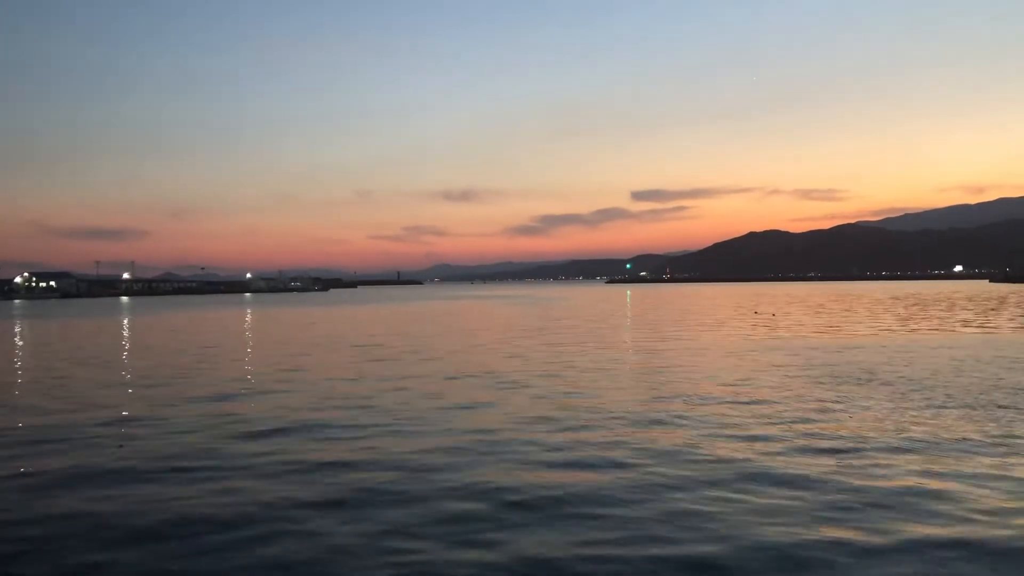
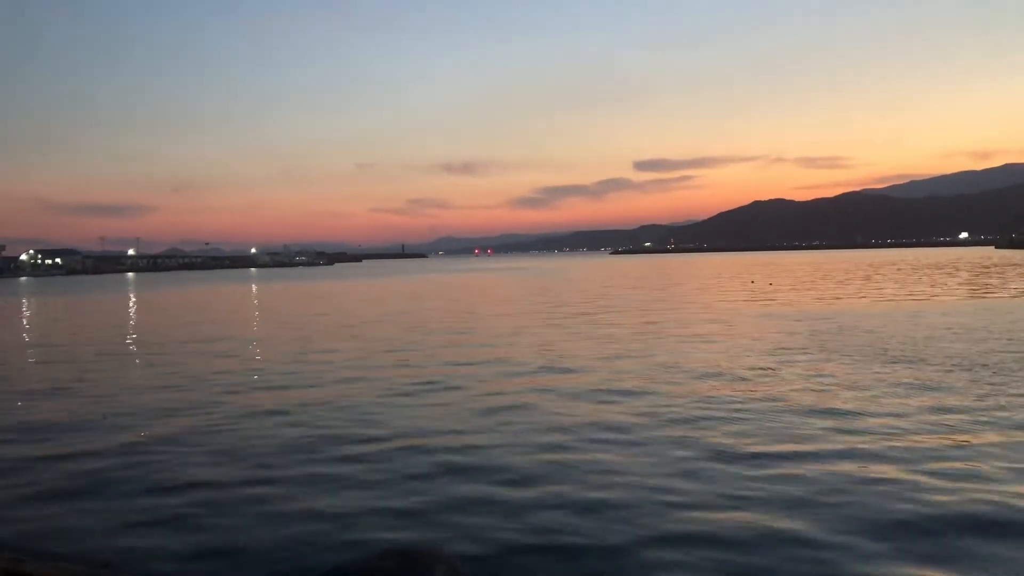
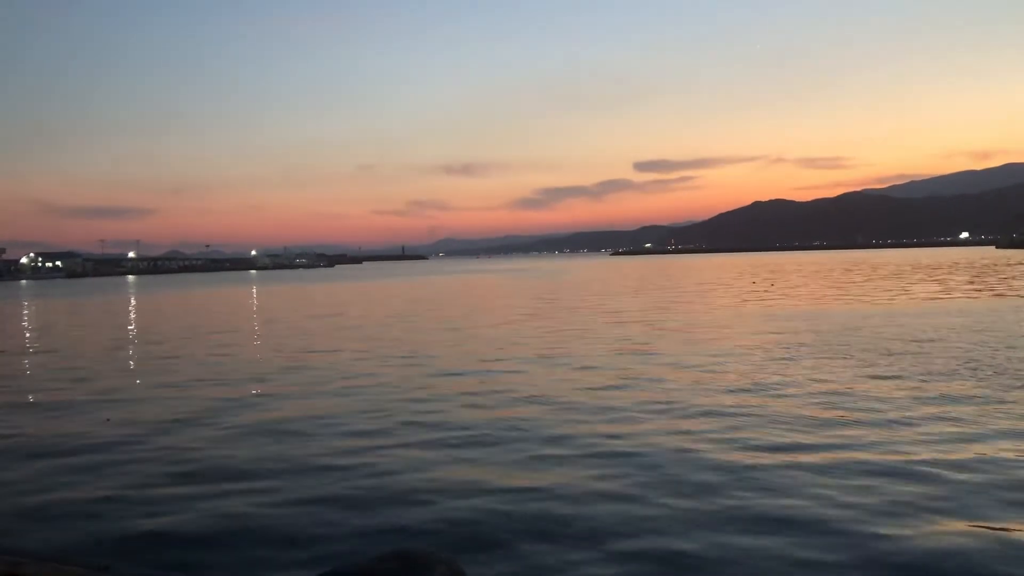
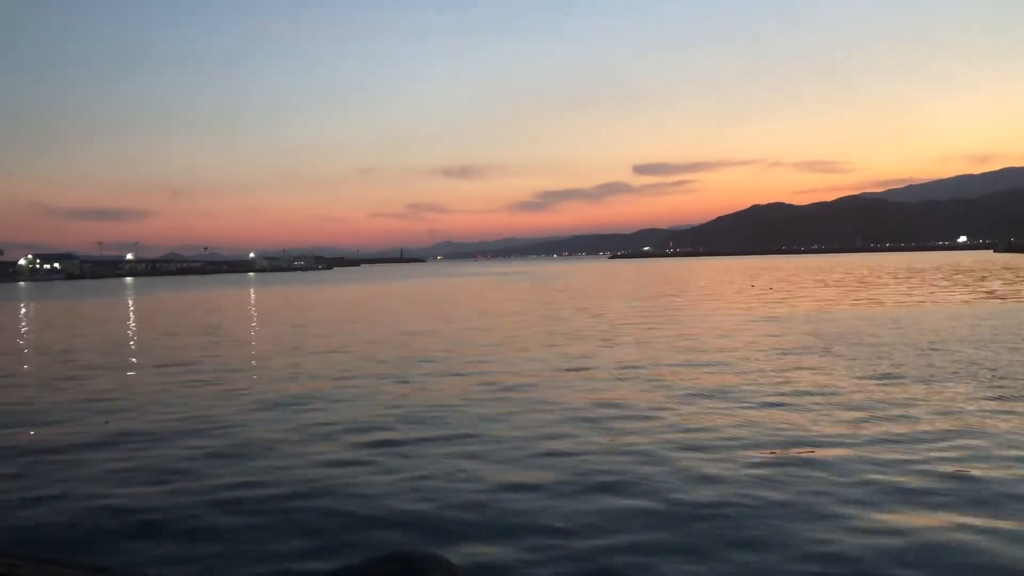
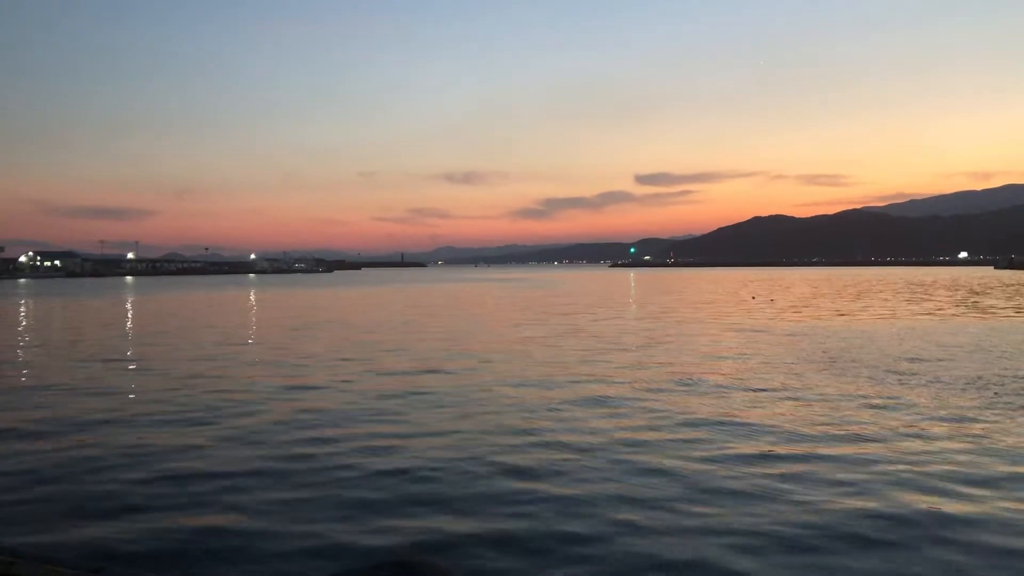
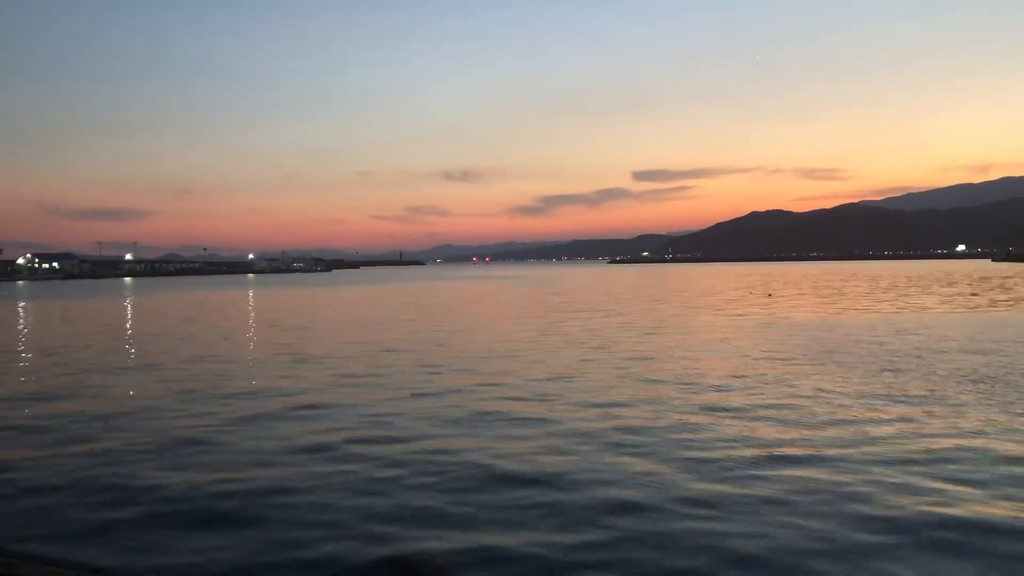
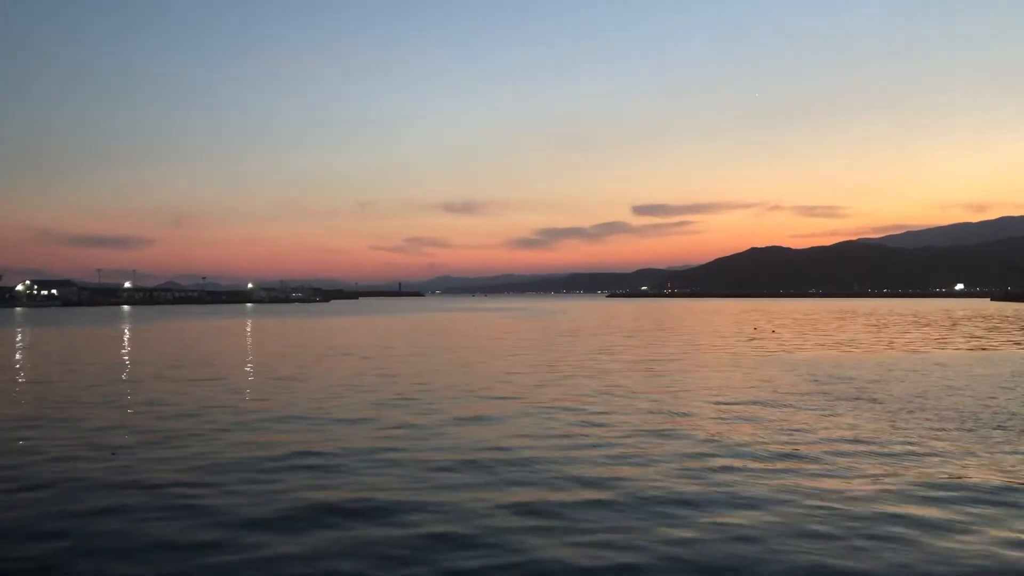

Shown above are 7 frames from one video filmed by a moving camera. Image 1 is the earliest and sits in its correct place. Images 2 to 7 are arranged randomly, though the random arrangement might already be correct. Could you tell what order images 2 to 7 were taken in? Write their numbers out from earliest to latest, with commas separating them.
7, 5, 6, 4, 3, 2
